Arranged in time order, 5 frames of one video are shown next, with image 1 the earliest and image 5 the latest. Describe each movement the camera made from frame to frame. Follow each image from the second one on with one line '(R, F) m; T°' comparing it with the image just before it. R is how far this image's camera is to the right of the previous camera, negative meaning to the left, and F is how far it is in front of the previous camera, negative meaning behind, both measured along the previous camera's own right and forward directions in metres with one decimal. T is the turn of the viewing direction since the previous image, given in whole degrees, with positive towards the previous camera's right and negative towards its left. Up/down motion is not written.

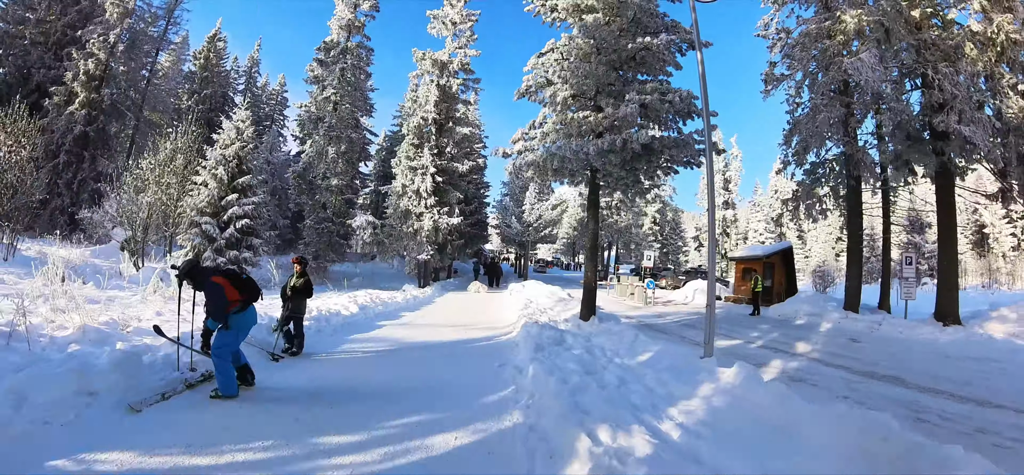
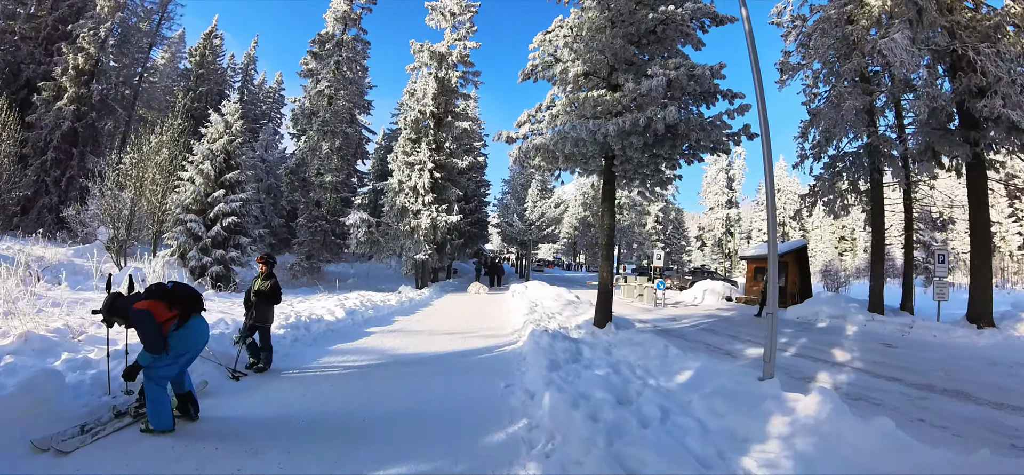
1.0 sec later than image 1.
(-0.1, +1.0) m; 0°
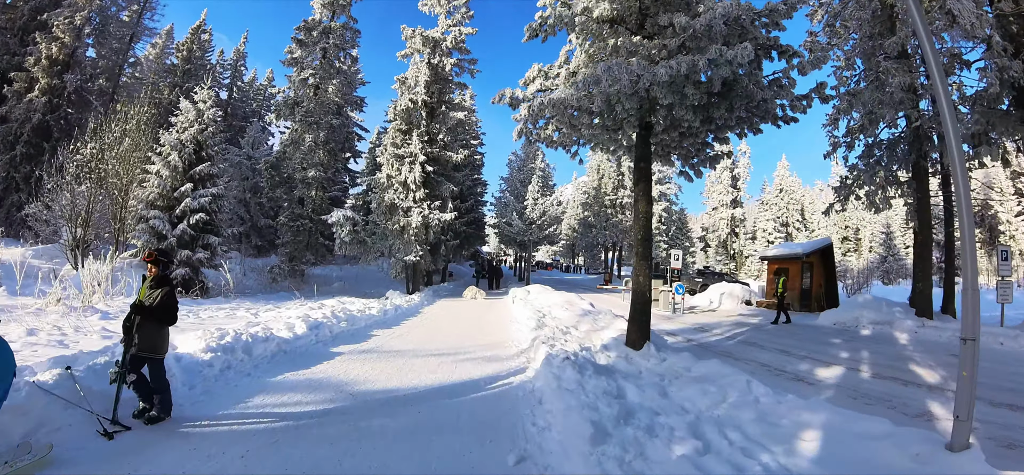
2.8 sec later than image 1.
(-0.1, +1.7) m; 0°
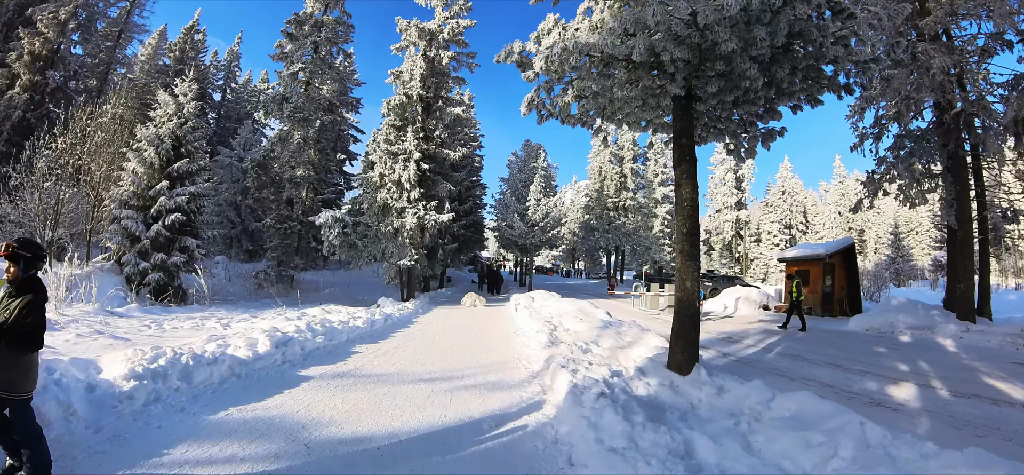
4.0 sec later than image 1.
(-0.1, +1.2) m; 0°
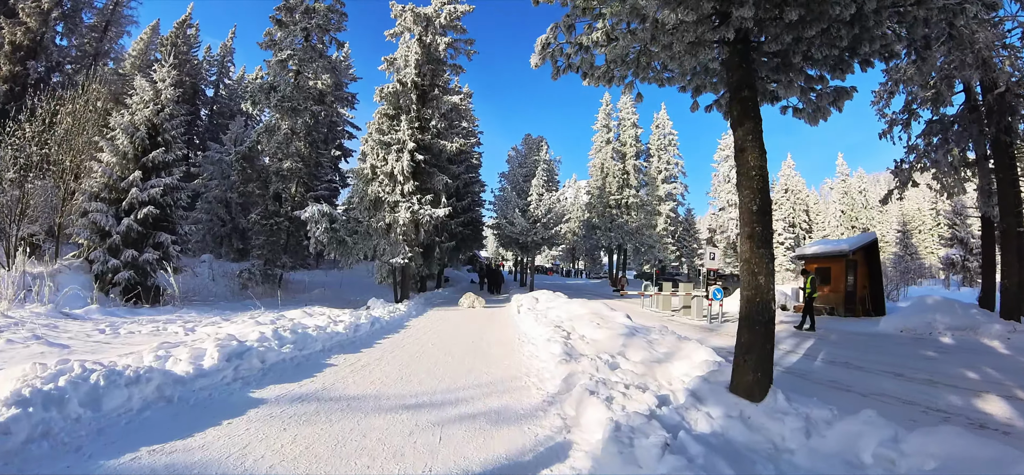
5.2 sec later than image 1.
(-0.1, +1.1) m; 0°
